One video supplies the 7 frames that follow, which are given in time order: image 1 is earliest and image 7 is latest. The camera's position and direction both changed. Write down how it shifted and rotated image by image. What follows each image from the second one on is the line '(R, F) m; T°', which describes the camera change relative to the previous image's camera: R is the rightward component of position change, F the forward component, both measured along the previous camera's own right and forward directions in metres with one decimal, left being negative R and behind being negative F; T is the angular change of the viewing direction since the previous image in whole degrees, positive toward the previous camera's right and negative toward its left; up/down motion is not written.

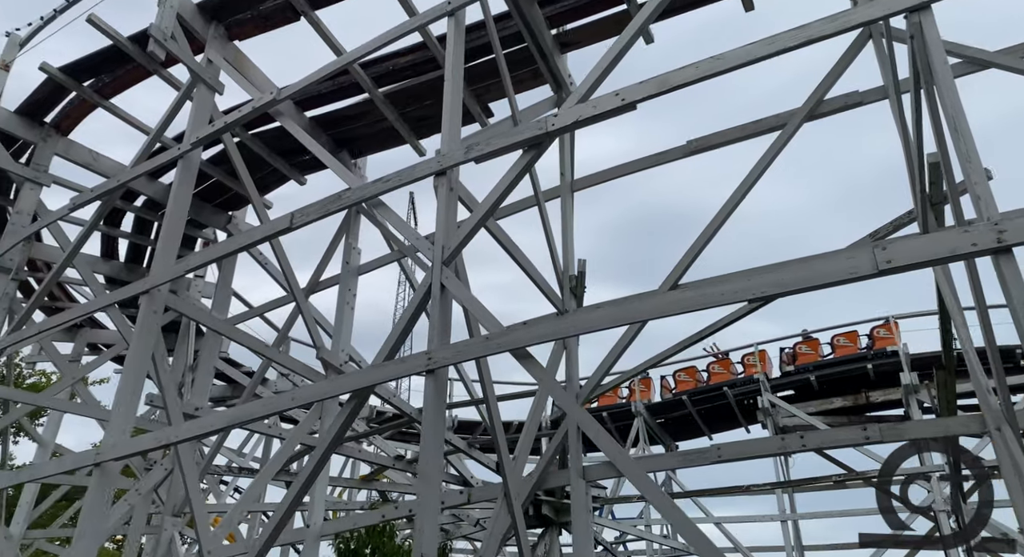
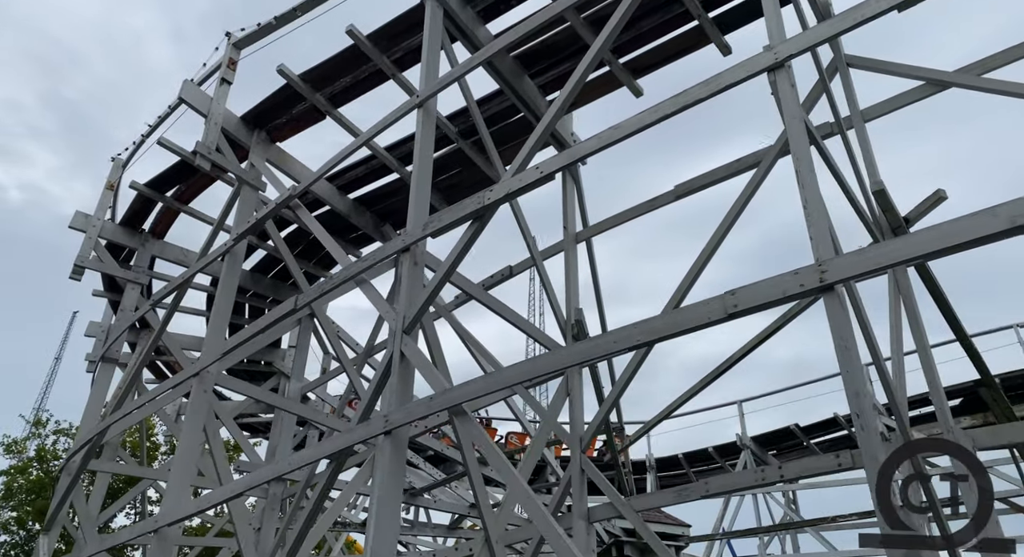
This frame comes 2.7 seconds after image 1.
(+1.3, -0.4) m; -10°
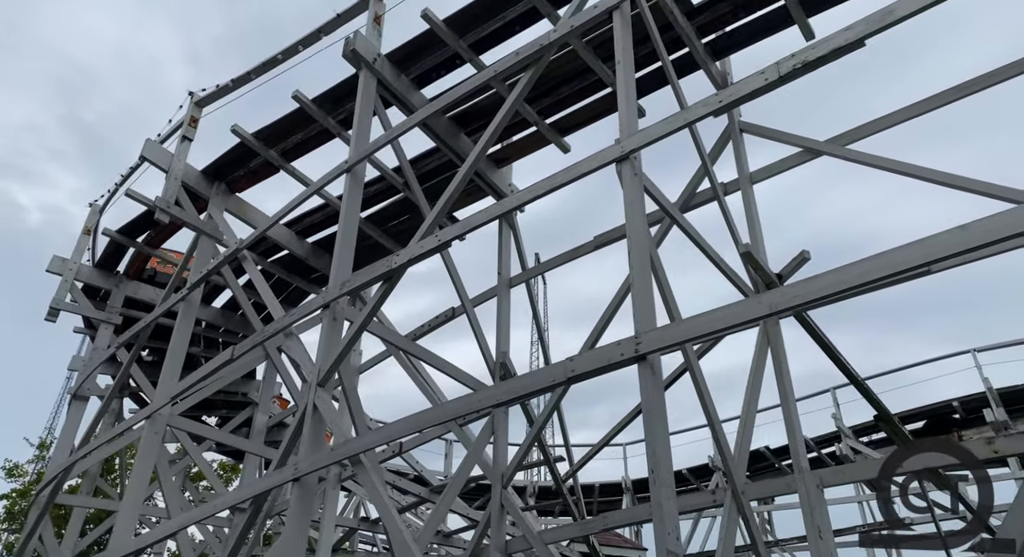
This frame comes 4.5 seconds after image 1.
(+0.8, -0.6) m; -1°
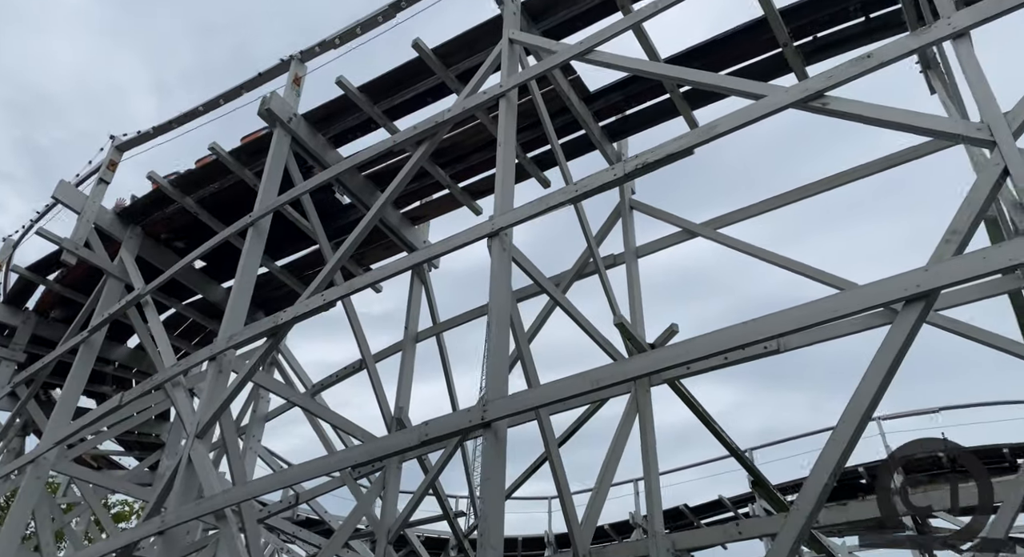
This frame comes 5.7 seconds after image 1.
(+0.5, -0.3) m; +3°
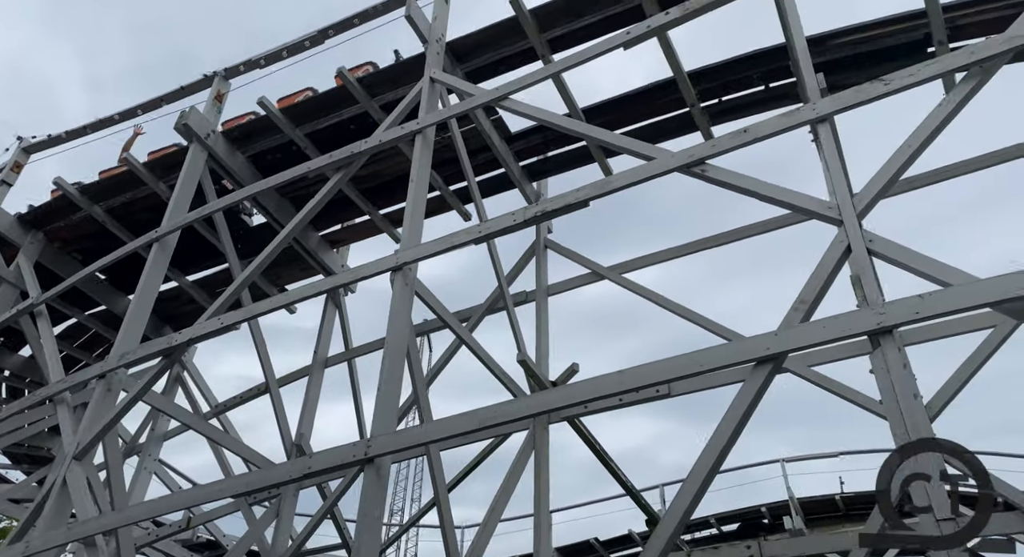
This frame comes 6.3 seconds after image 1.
(+0.2, -0.1) m; +5°
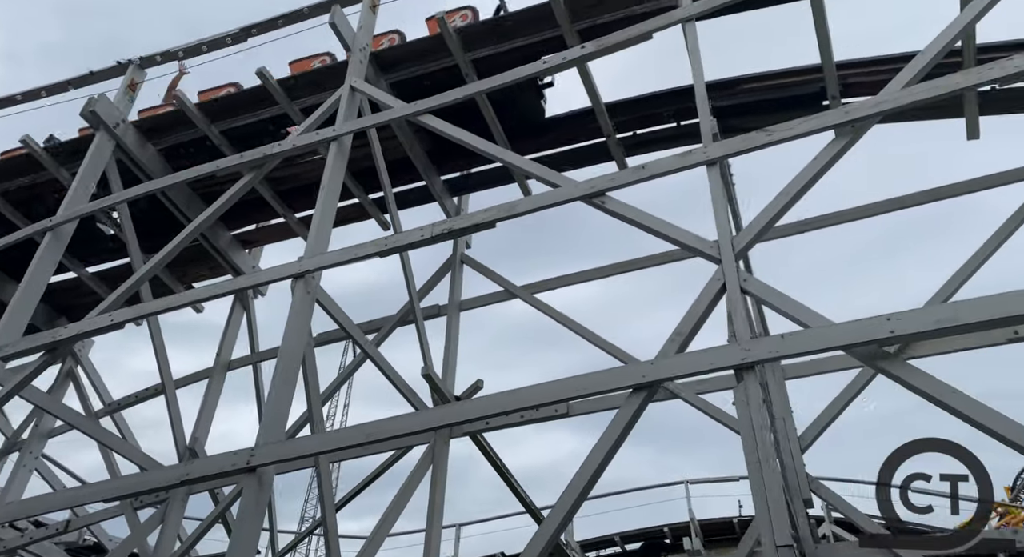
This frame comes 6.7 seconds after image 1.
(+0.1, 0.0) m; +5°
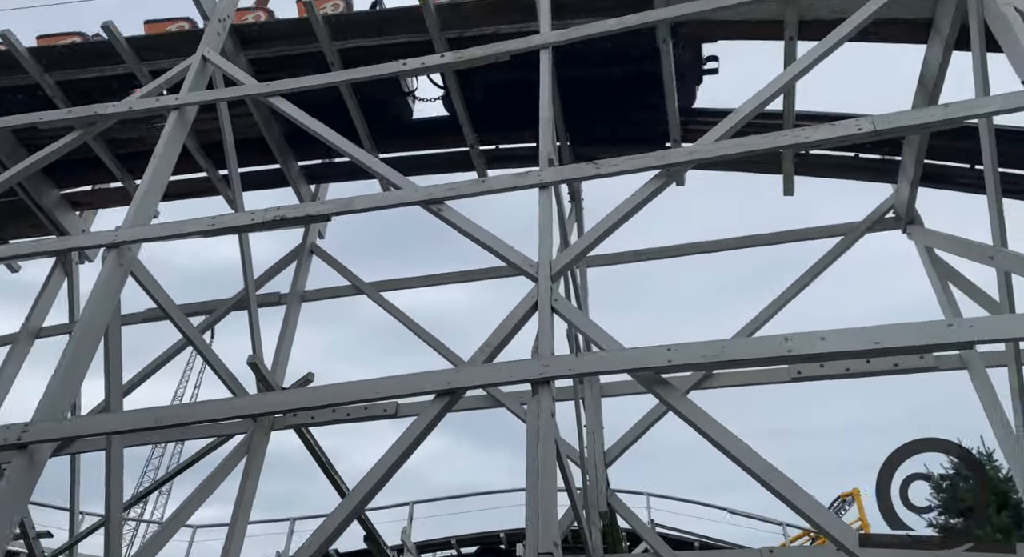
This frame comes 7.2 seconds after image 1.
(+0.1, 0.0) m; +9°
